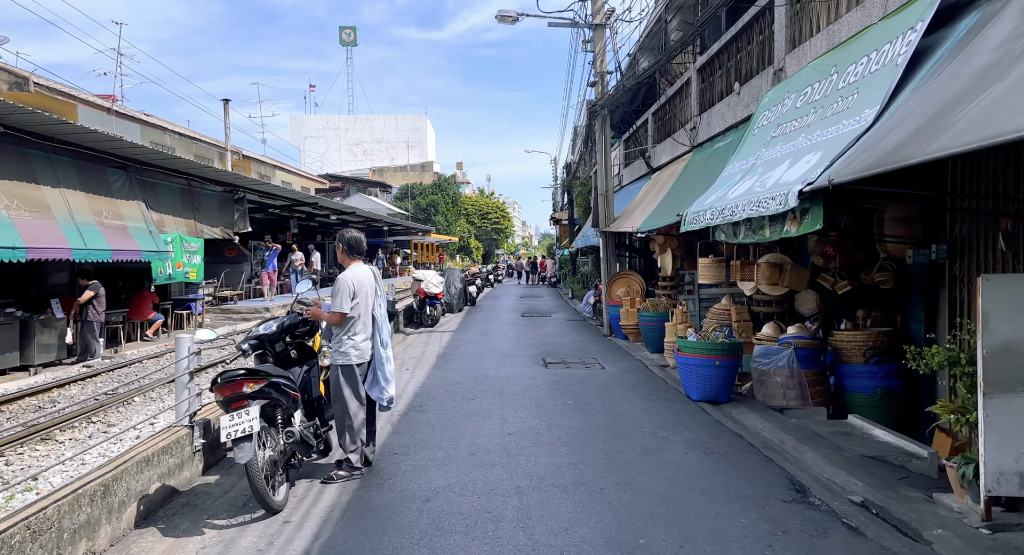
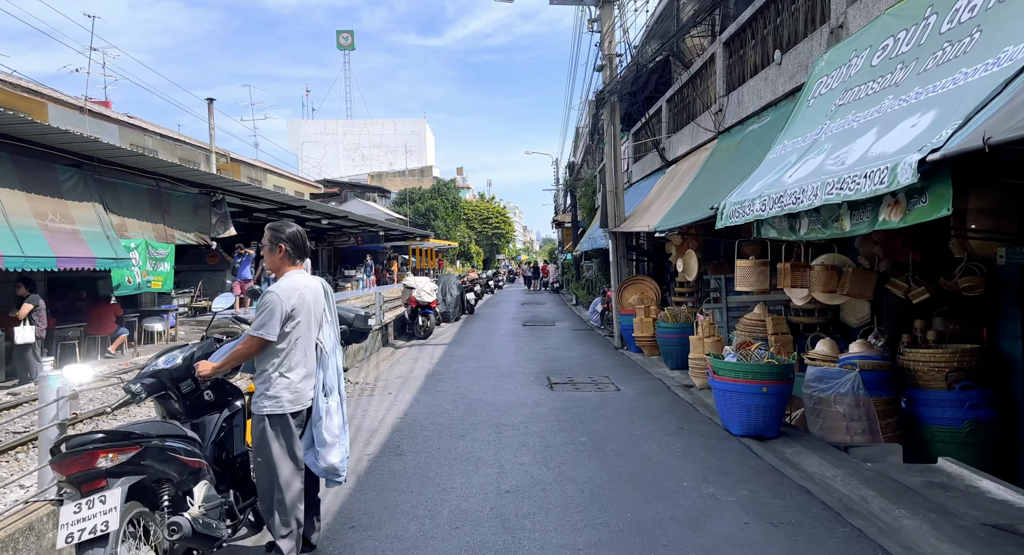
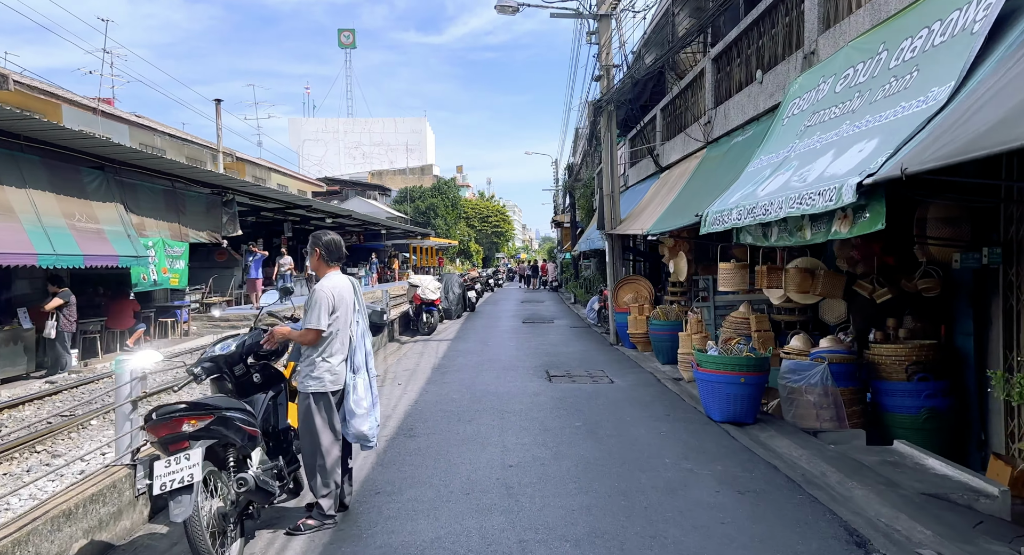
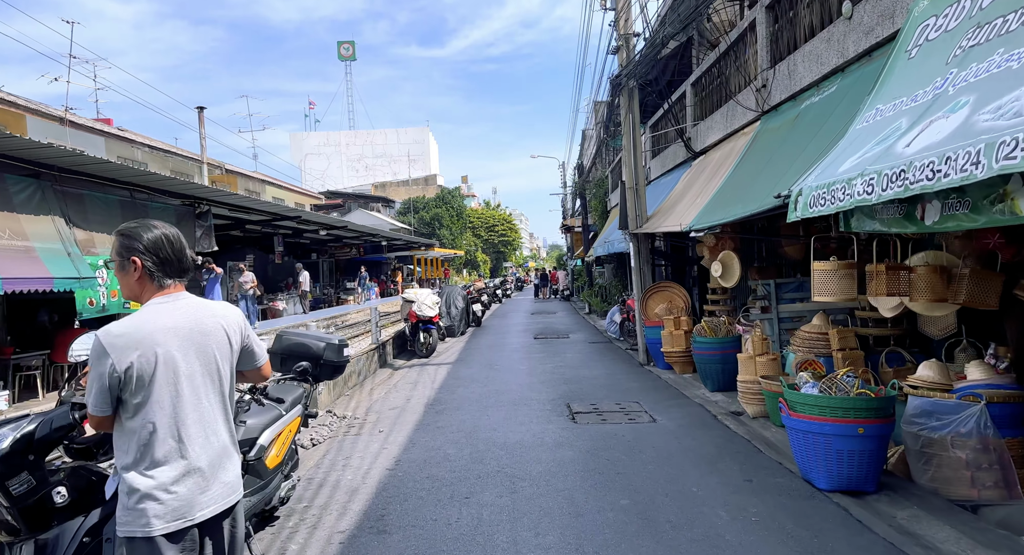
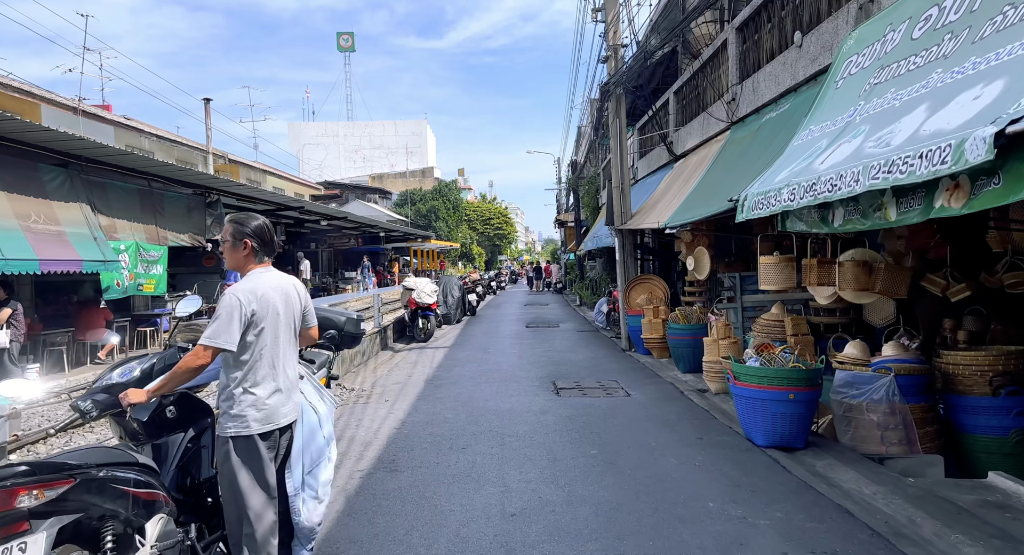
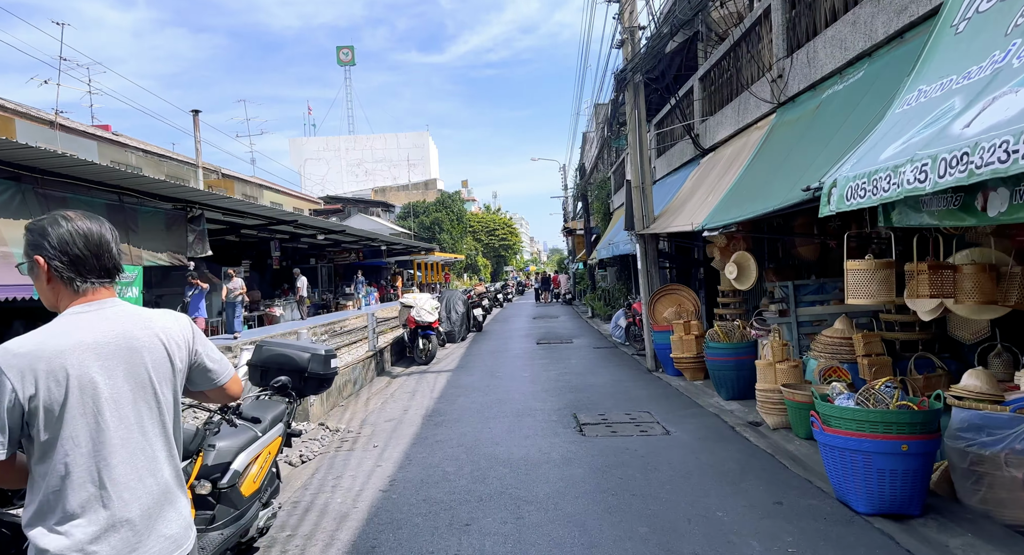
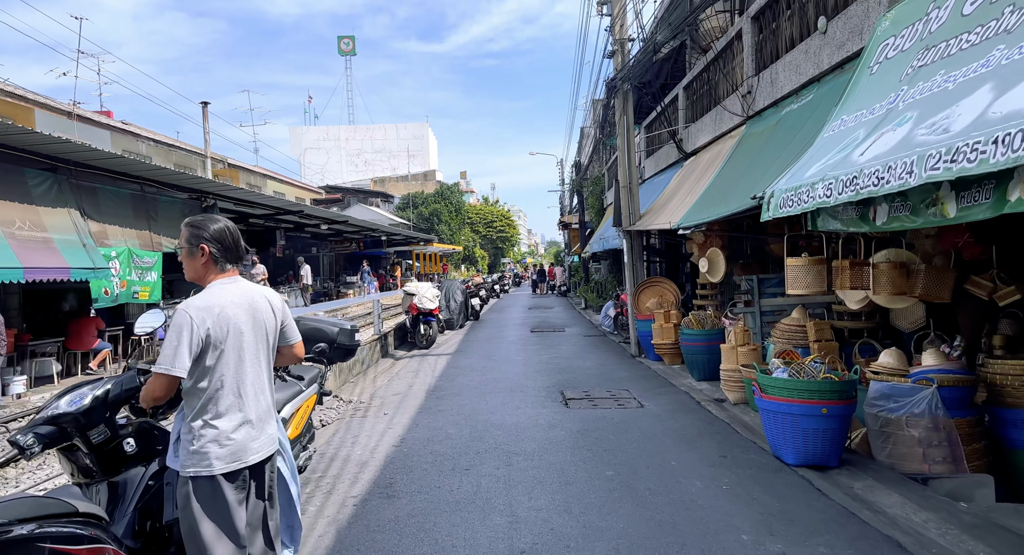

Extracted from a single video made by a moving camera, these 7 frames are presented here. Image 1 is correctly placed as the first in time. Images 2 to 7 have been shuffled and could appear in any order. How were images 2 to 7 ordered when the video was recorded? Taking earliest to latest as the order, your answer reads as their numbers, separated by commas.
3, 2, 5, 7, 4, 6
